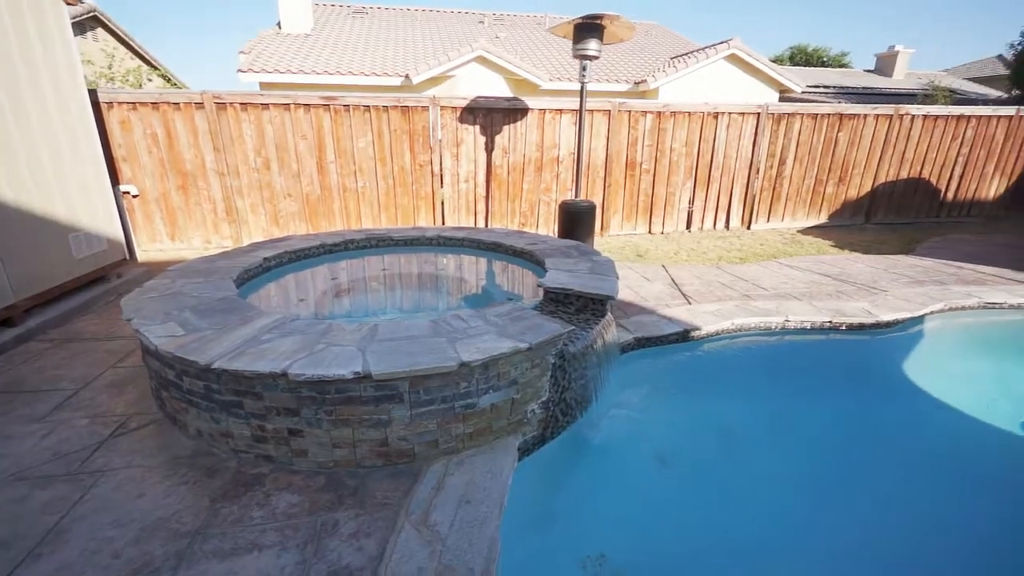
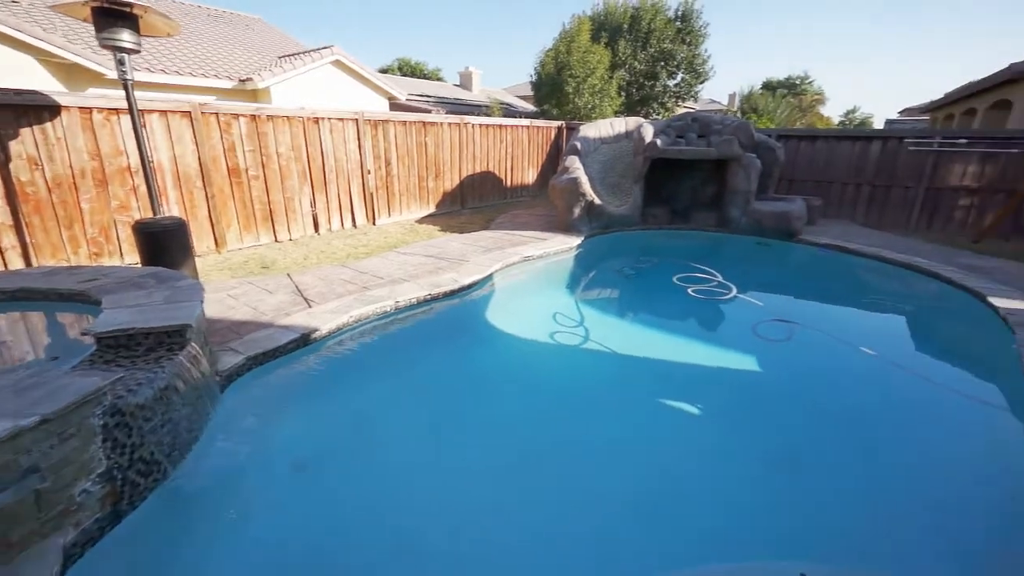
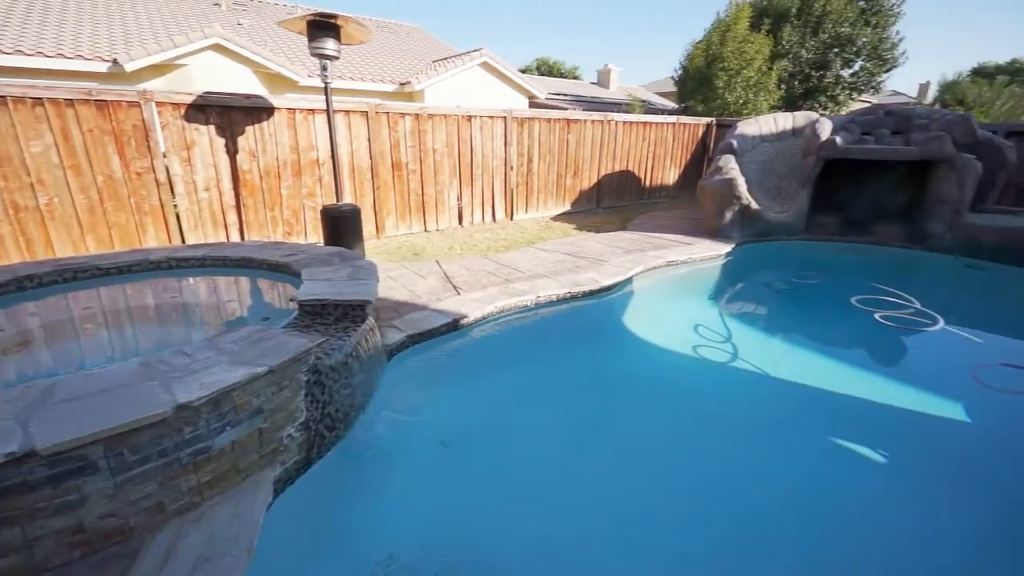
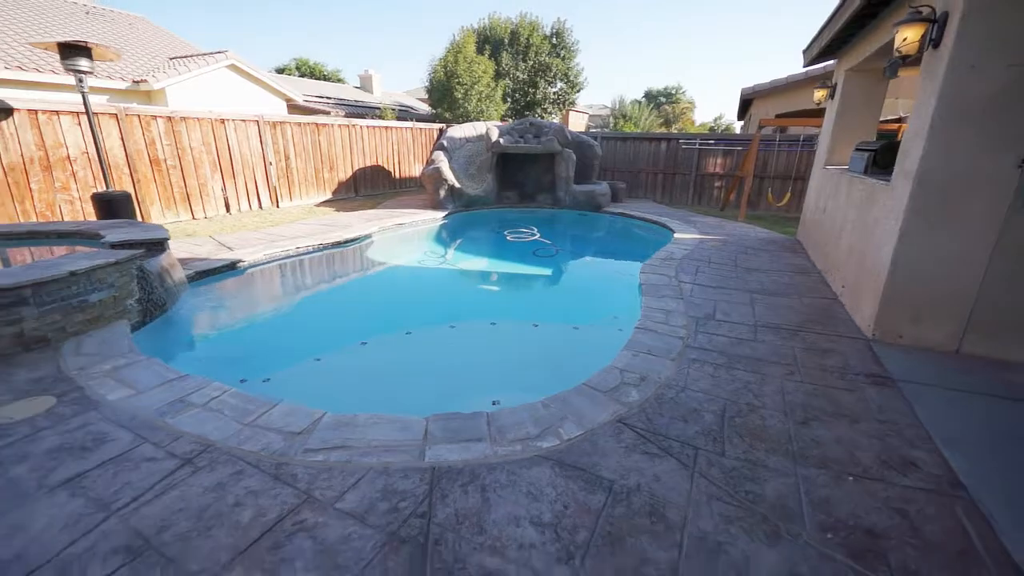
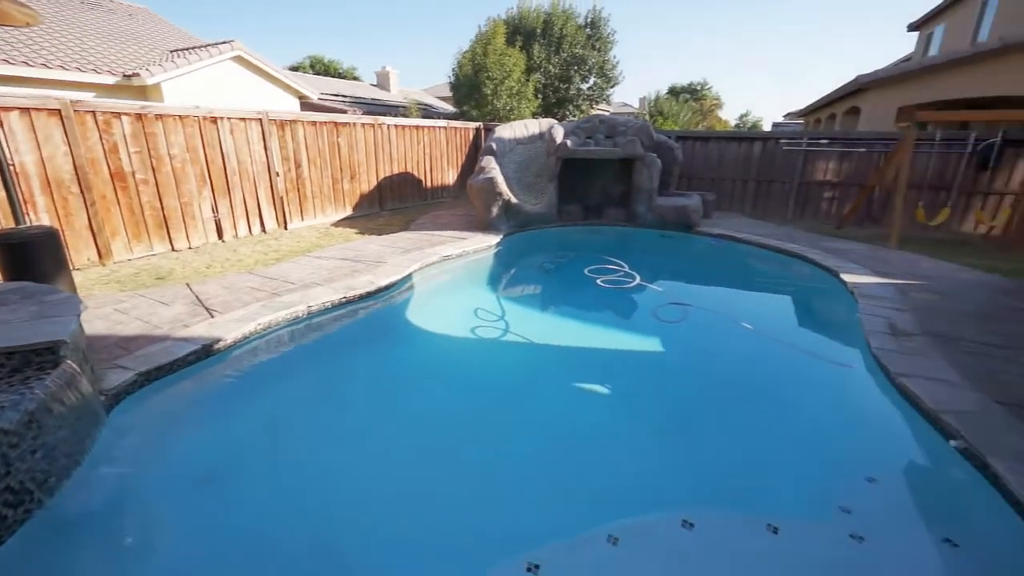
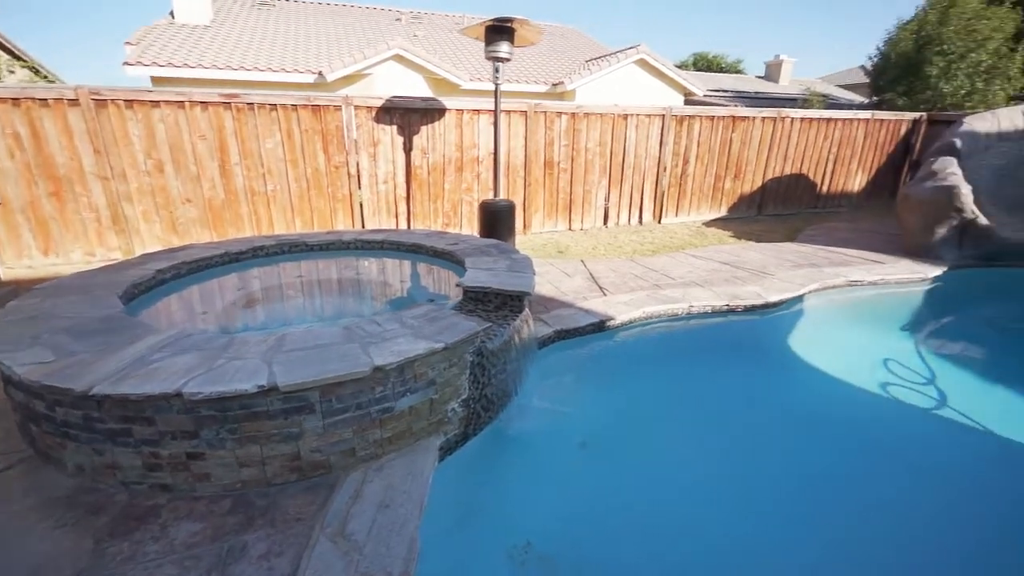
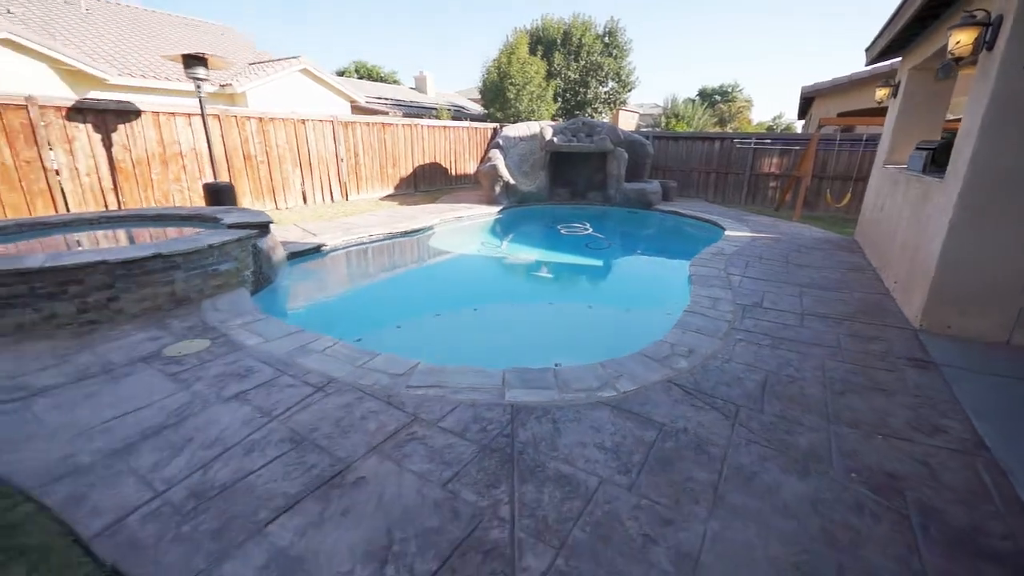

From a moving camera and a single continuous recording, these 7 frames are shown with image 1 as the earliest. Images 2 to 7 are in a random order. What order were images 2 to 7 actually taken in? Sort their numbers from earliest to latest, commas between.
6, 3, 2, 5, 4, 7
